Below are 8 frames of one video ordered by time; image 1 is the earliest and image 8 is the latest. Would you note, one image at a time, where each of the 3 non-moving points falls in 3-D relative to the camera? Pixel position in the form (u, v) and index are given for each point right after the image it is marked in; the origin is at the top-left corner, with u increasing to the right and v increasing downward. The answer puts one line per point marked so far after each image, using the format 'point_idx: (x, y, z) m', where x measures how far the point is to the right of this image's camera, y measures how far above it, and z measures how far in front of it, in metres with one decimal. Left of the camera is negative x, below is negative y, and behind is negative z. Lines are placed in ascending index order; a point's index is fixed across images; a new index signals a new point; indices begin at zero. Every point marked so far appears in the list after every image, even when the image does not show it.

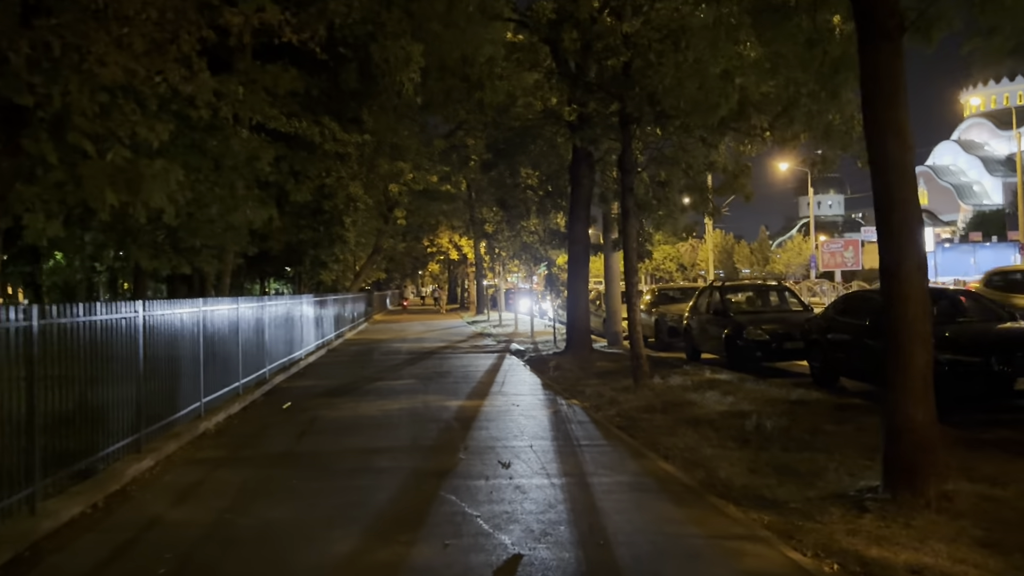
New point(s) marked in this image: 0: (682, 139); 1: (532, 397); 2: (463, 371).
0: (+3.2, +2.8, +16.0) m
1: (+0.3, -1.9, +14.6) m
2: (-1.1, -1.9, +19.0) m
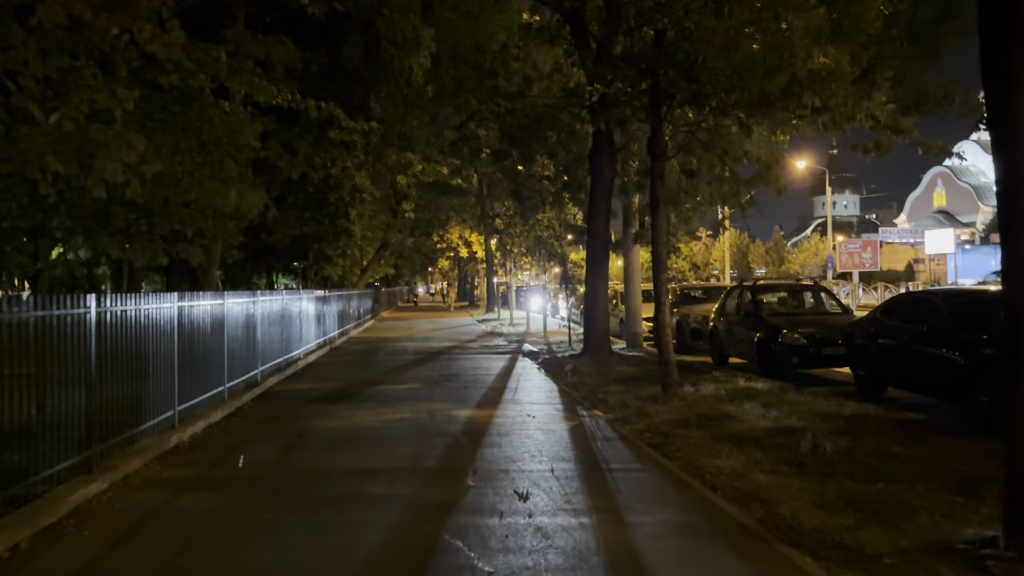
0: (+3.5, +2.8, +14.5) m
1: (+0.6, -1.9, +13.2) m
2: (-0.8, -1.8, +17.5) m
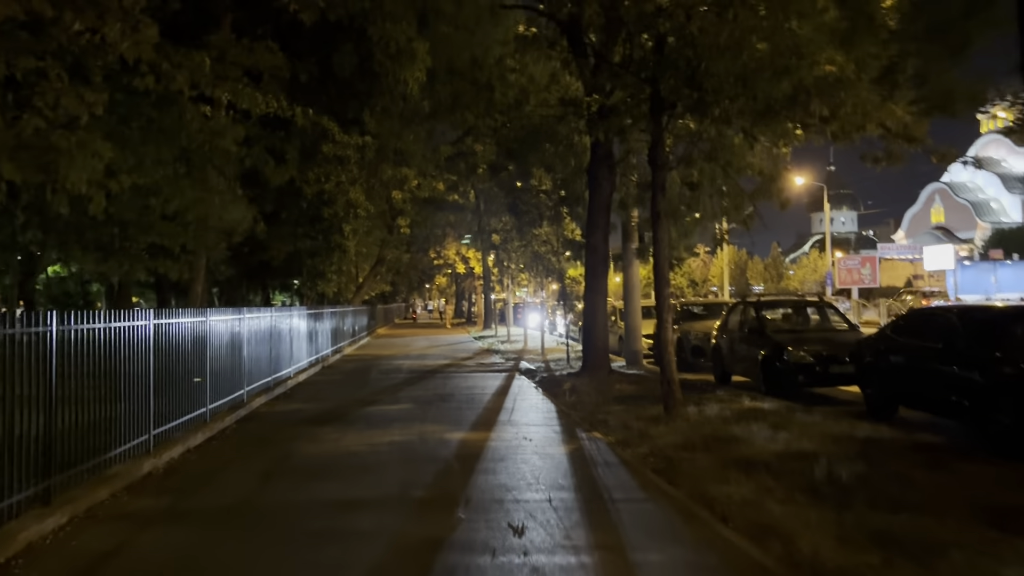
0: (+3.4, +2.6, +14.0) m
1: (+0.5, -2.1, +12.6) m
2: (-0.9, -2.1, +16.9) m
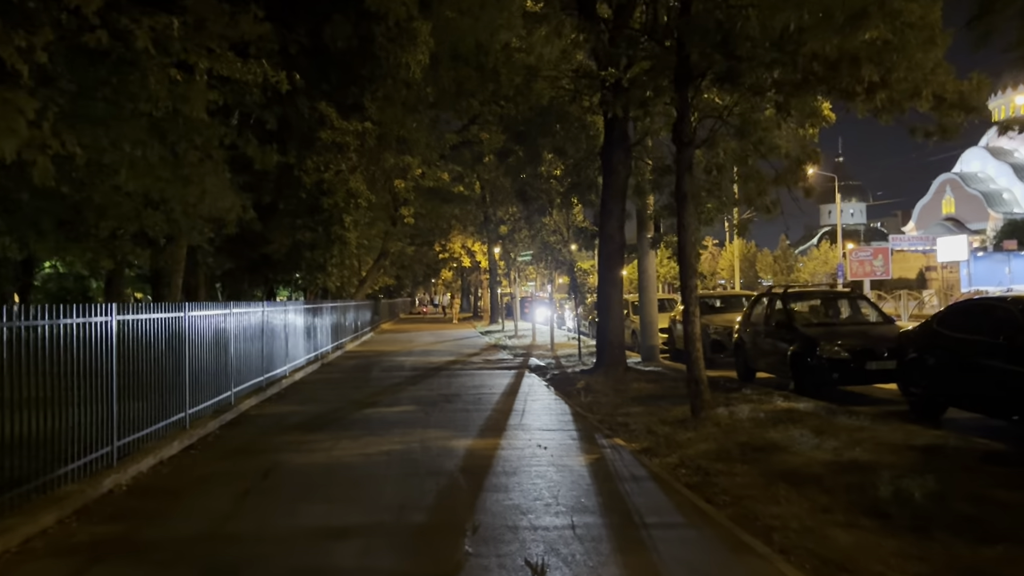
0: (+3.6, +2.7, +12.7) m
1: (+0.6, -2.0, +11.3) m
2: (-0.7, -2.0, +15.7) m
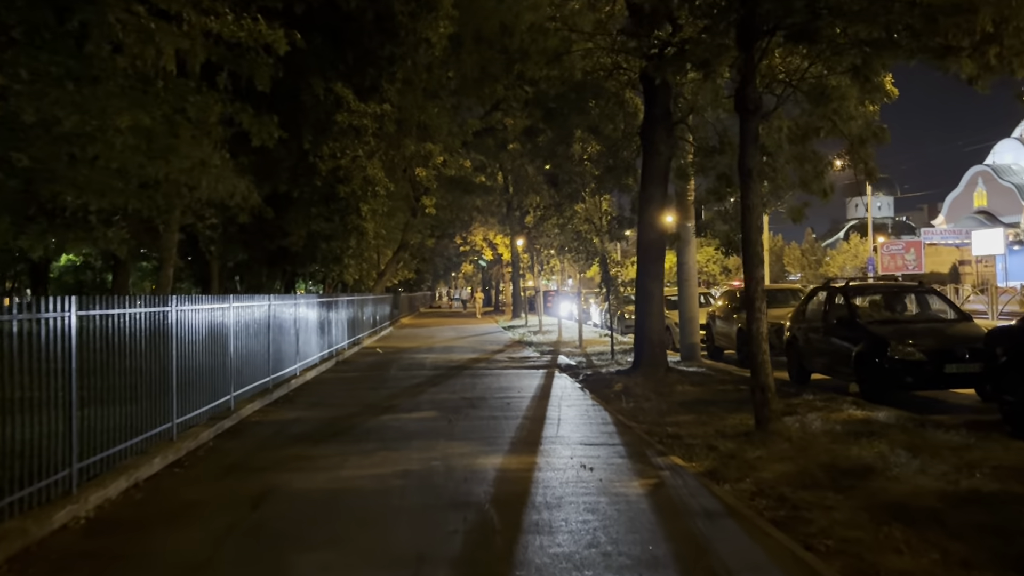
0: (+4.1, +2.8, +11.0) m
1: (+1.1, -1.9, +9.7) m
2: (-0.1, -1.8, +14.1) m
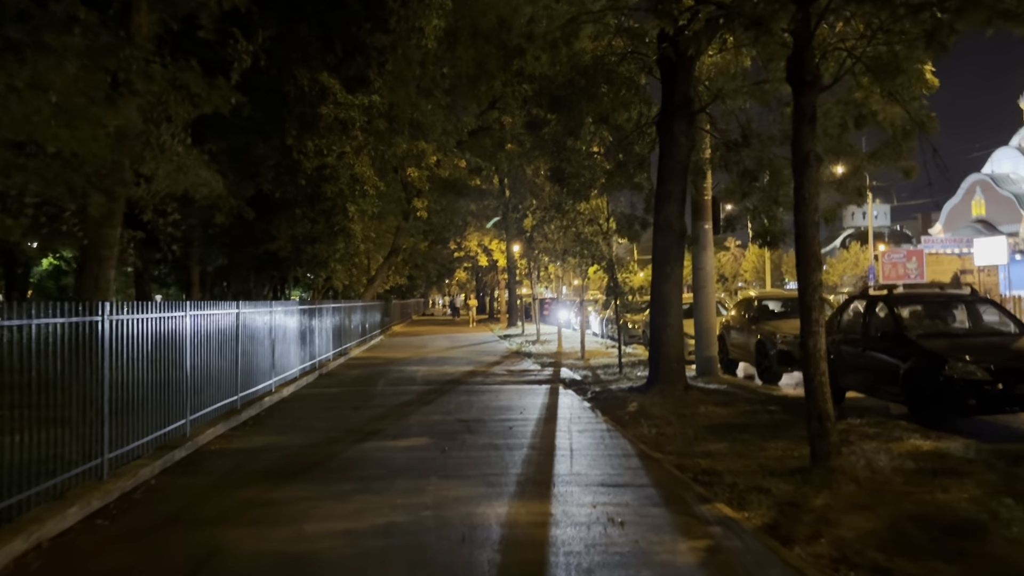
0: (+4.1, +2.7, +9.3) m
1: (+1.1, -1.9, +7.9) m
2: (-0.1, -1.9, +12.3) m
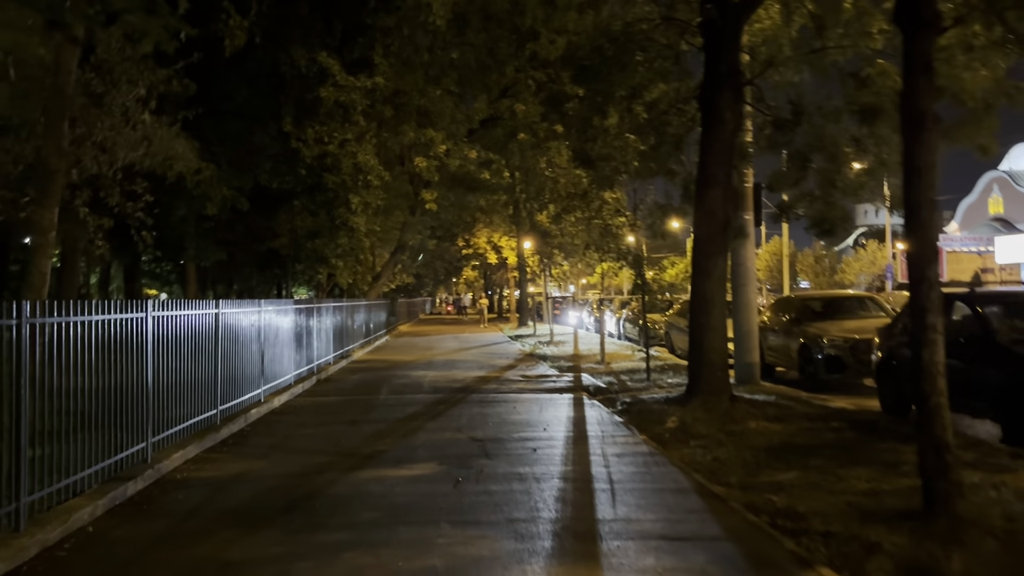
0: (+4.4, +2.8, +7.4) m
1: (+1.4, -1.9, +6.1) m
2: (+0.2, -1.9, +10.5) m
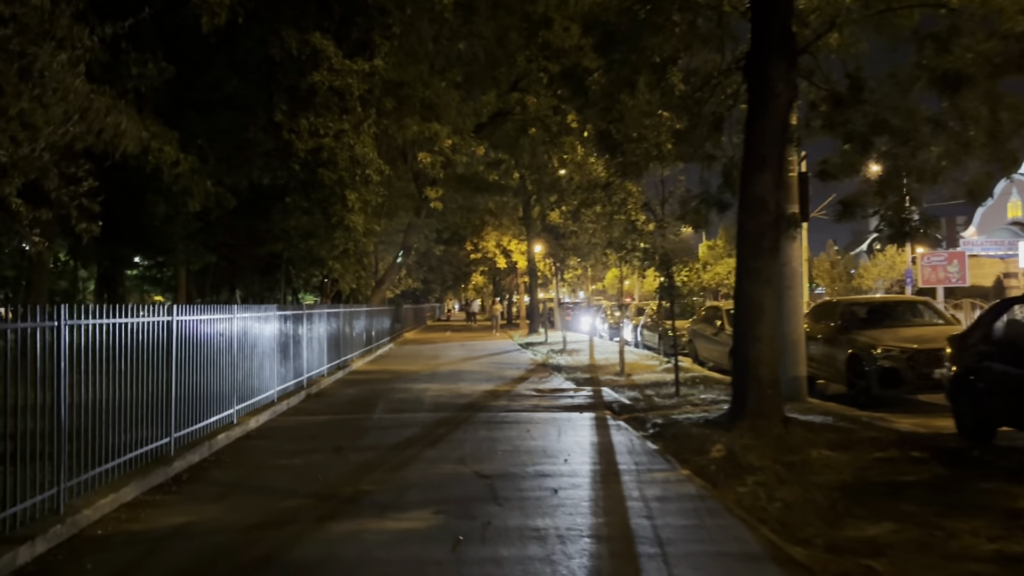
0: (+4.5, +2.8, +5.4) m
1: (+1.5, -1.9, +4.1) m
2: (+0.3, -1.9, +8.5) m
